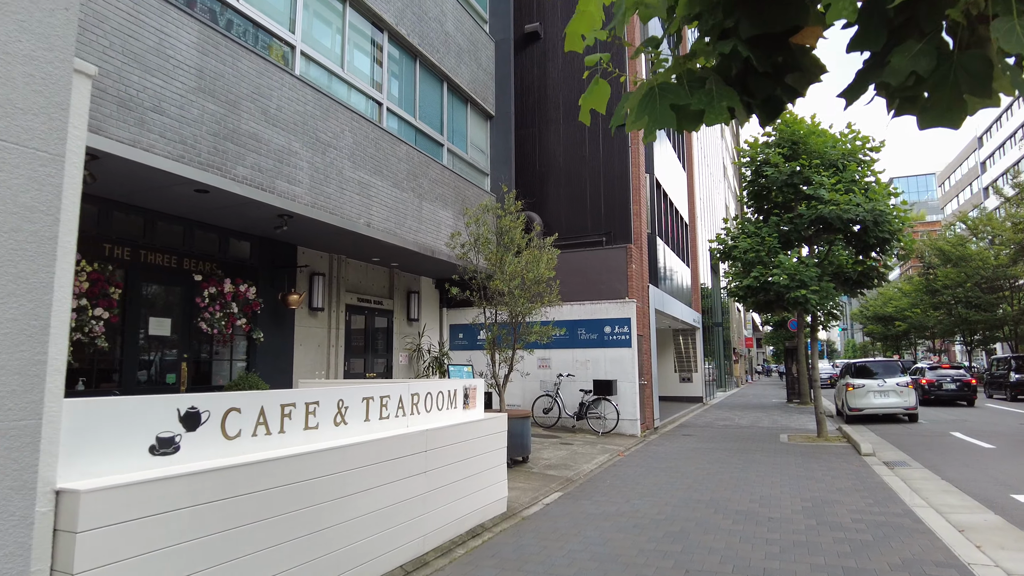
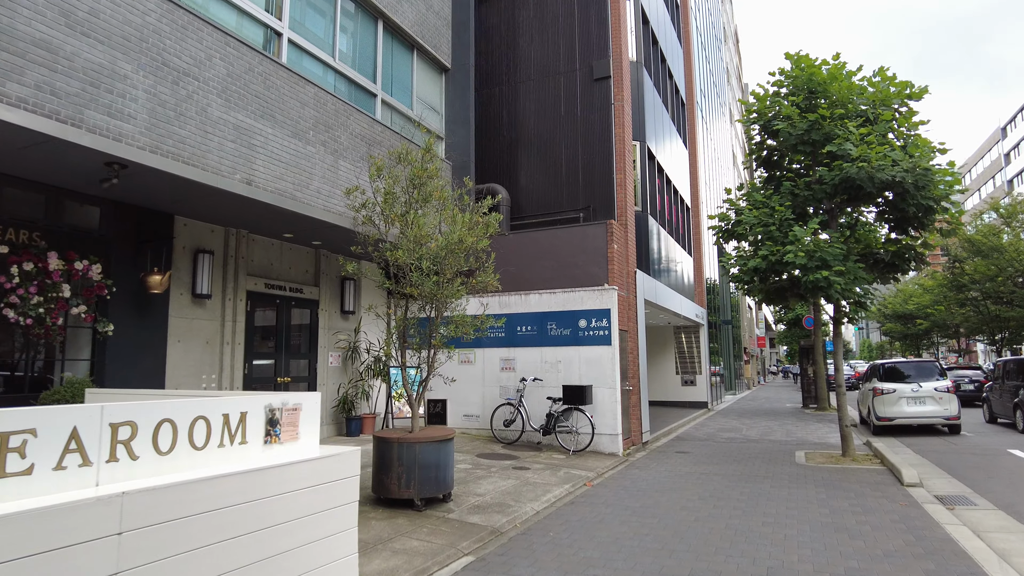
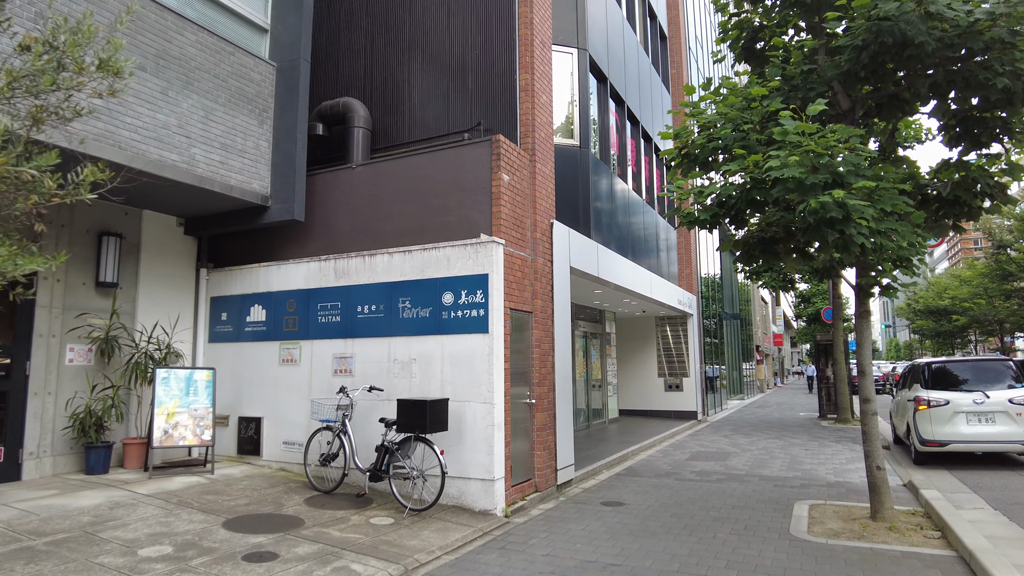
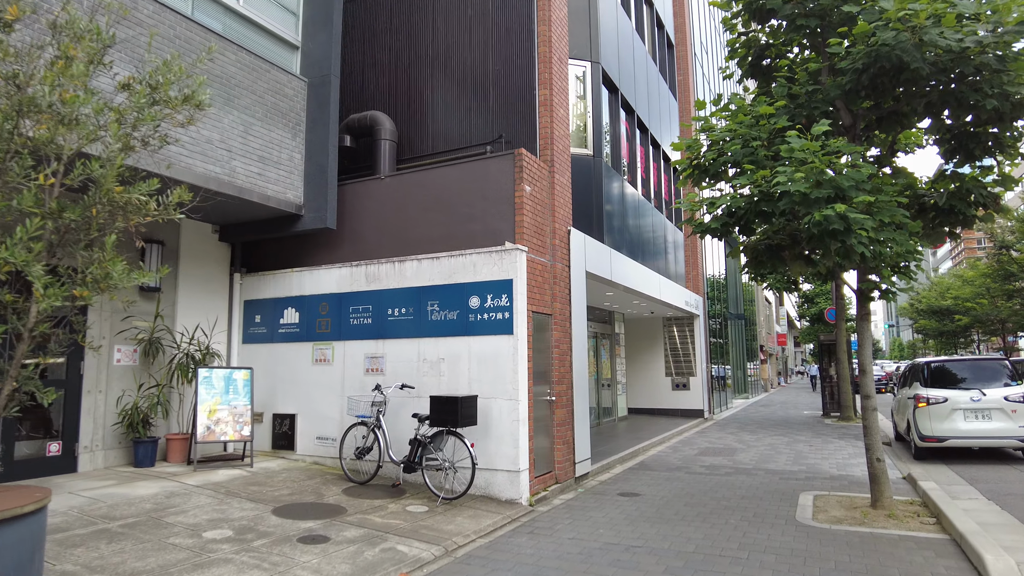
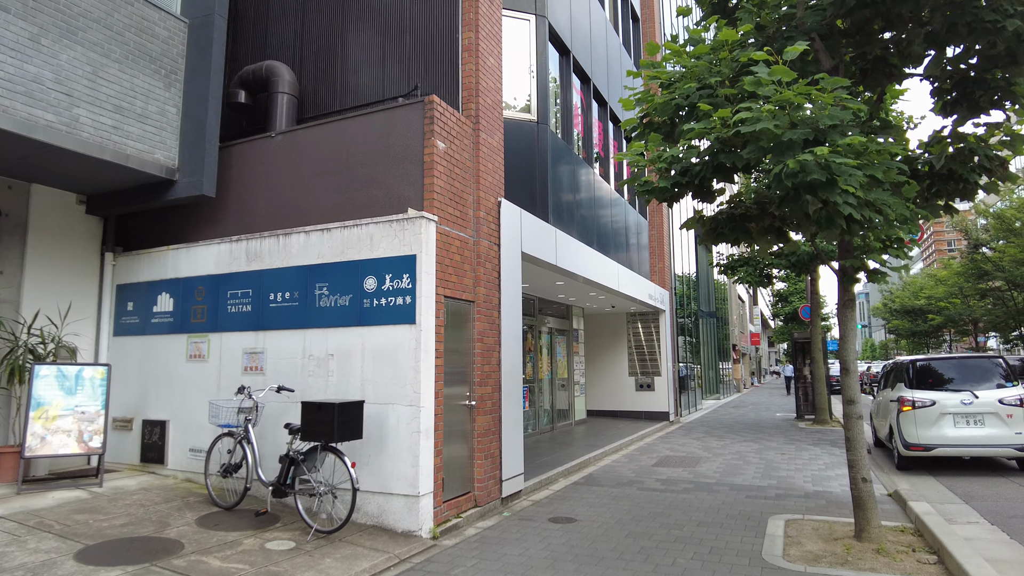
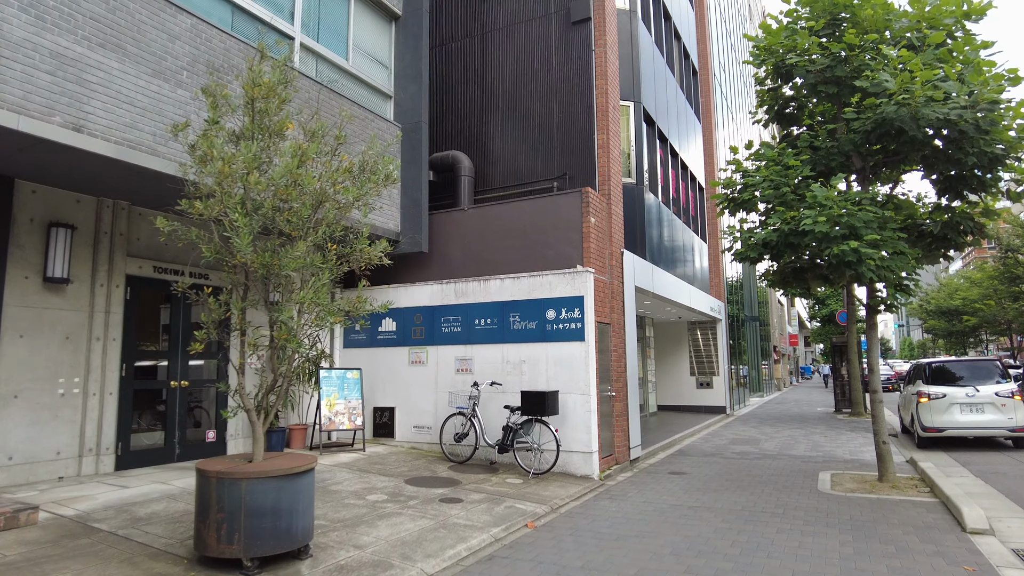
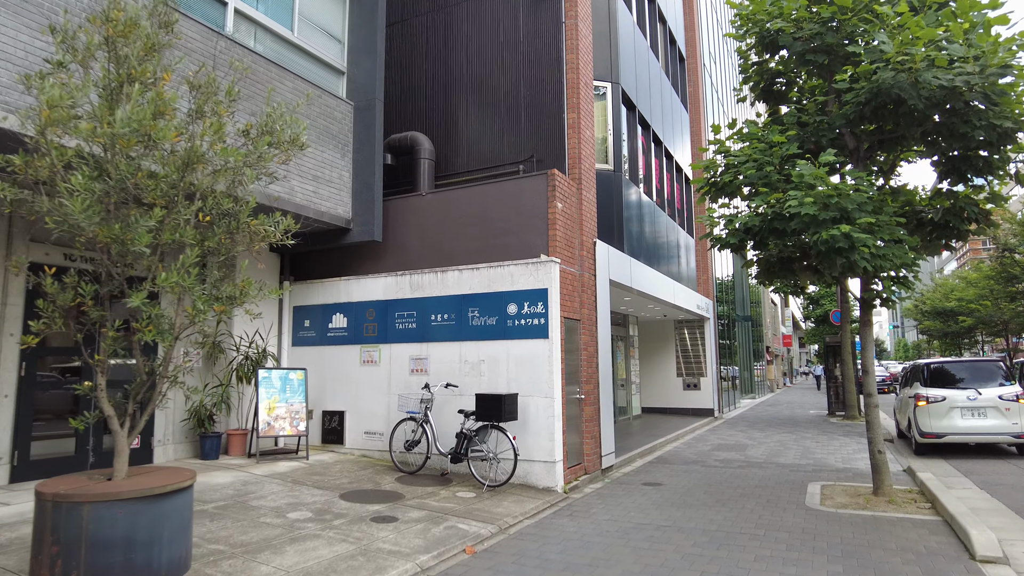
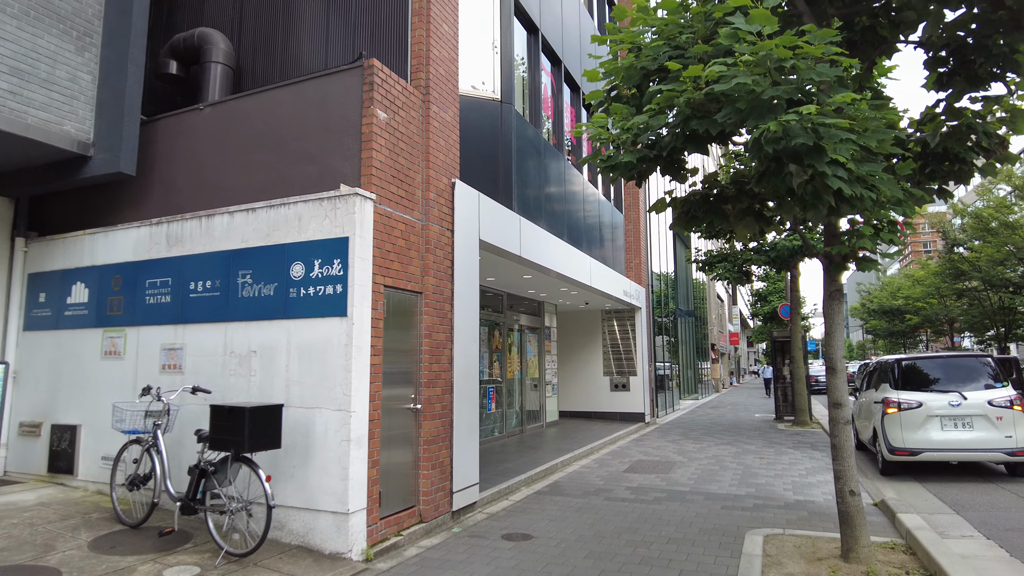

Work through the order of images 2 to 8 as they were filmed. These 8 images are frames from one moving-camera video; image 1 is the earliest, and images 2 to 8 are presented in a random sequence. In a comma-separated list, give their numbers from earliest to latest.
2, 6, 7, 4, 3, 5, 8
